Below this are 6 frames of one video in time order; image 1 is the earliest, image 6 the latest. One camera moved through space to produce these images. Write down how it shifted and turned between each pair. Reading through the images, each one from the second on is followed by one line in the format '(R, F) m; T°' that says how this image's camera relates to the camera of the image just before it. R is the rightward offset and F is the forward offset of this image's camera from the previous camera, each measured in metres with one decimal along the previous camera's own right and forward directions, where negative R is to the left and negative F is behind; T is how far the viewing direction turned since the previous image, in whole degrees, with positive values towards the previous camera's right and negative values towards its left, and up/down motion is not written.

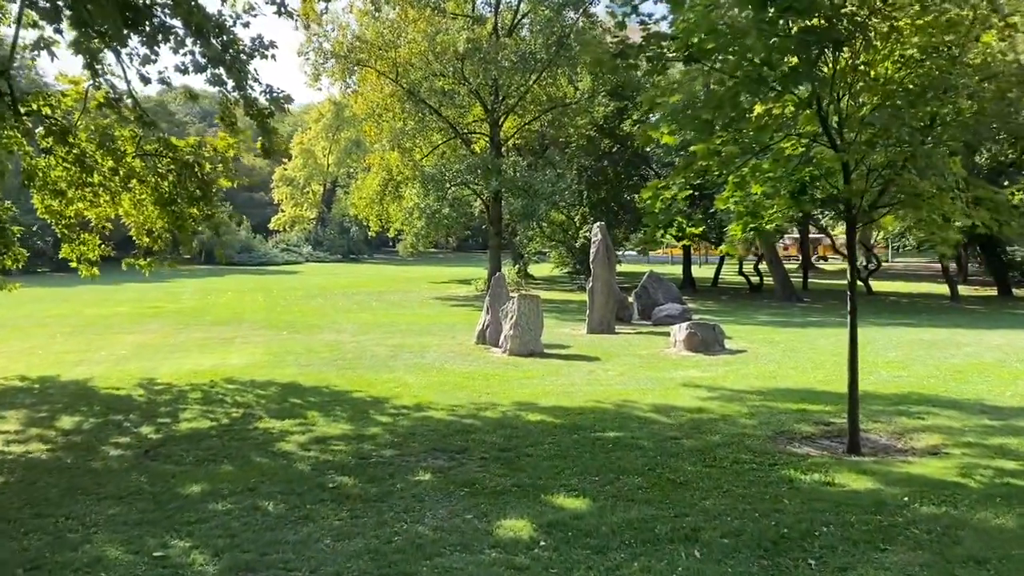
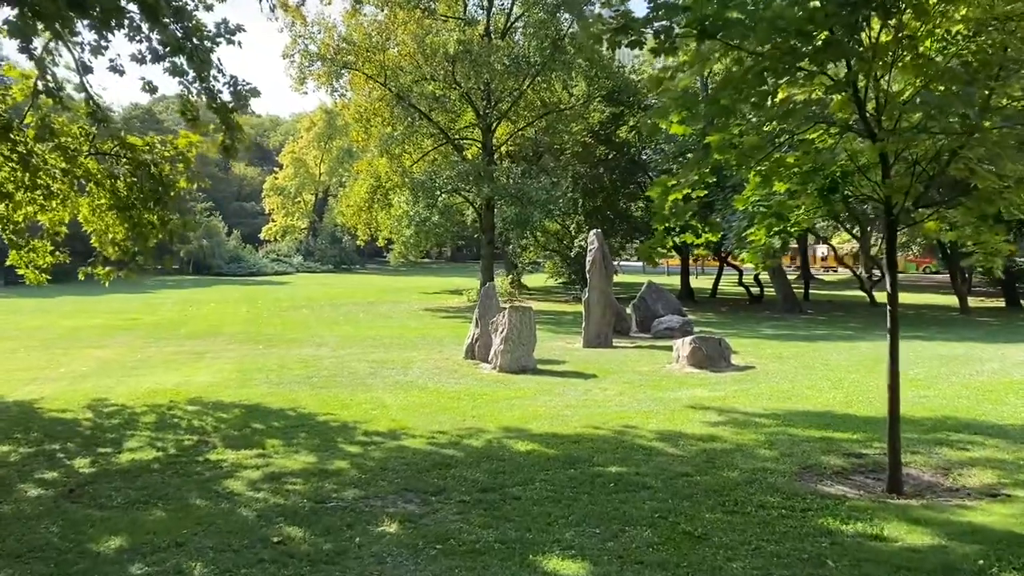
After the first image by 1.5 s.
(+0.1, +0.9) m; 0°
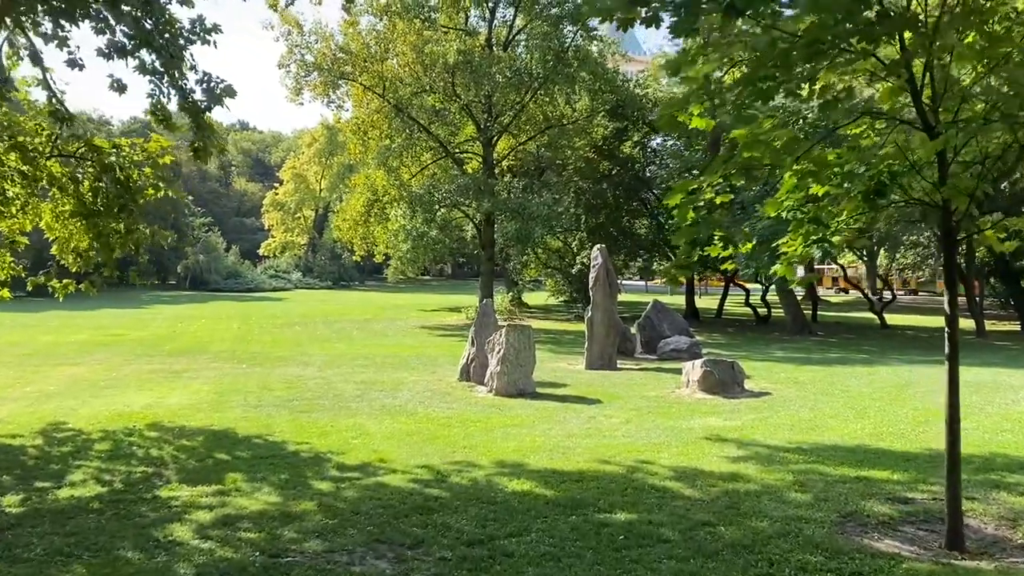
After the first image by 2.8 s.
(0.0, +0.8) m; 0°
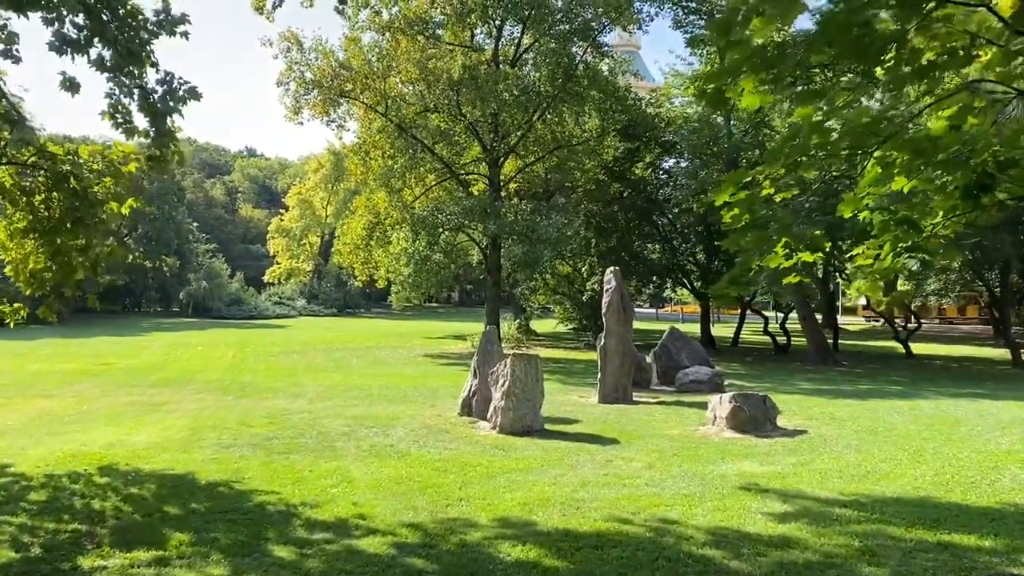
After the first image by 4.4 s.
(0.0, +1.1) m; -1°
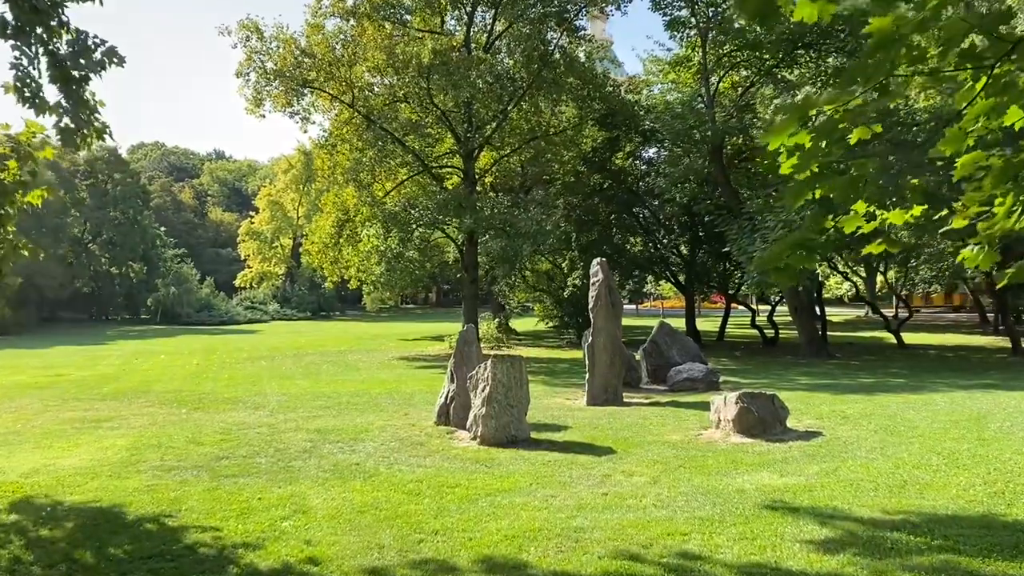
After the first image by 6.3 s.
(0.0, +1.1) m; +2°
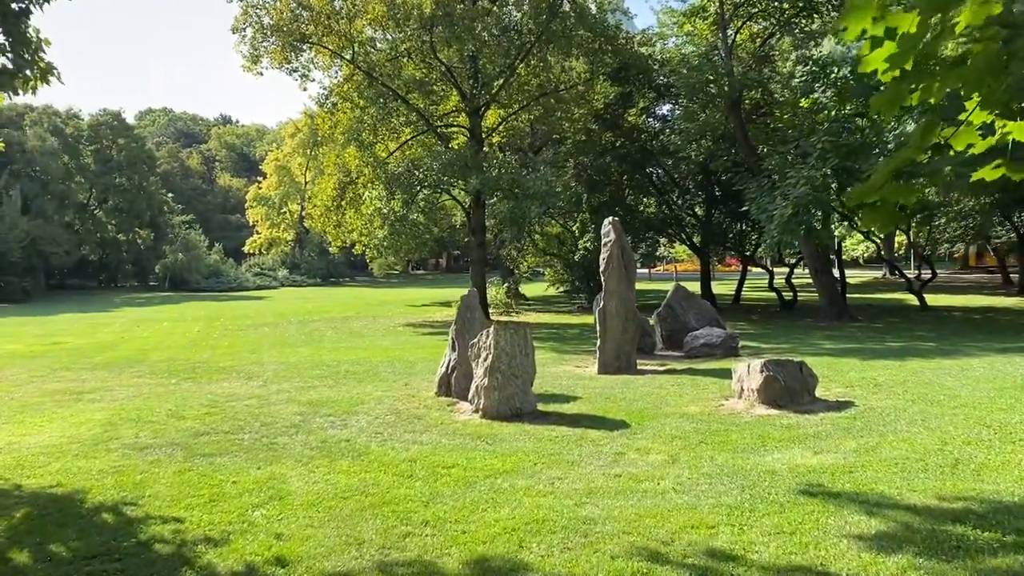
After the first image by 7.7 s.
(+0.1, +0.8) m; -1°
